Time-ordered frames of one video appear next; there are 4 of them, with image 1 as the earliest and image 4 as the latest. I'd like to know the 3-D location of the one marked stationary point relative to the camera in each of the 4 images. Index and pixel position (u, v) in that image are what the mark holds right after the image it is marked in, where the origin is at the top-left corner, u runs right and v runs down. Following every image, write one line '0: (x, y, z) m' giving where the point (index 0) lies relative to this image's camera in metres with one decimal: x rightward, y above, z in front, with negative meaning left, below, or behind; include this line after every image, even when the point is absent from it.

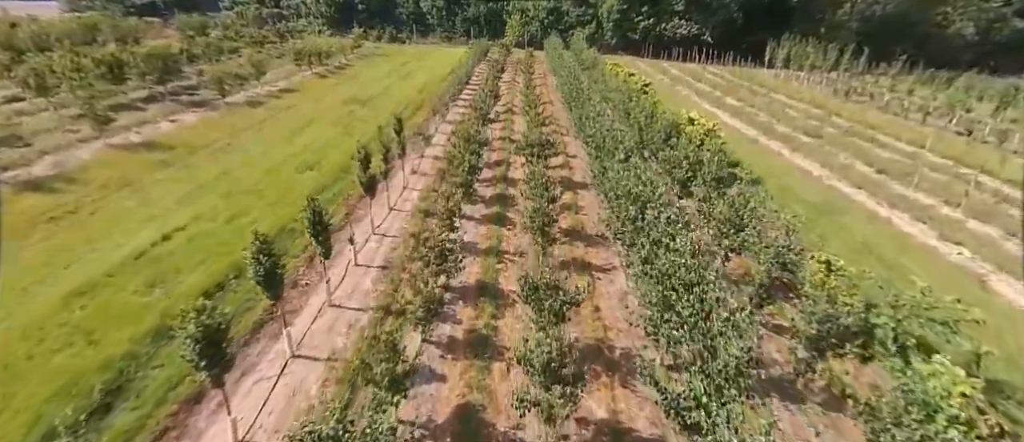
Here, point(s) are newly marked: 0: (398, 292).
0: (-3.2, -1.9, +12.5) m
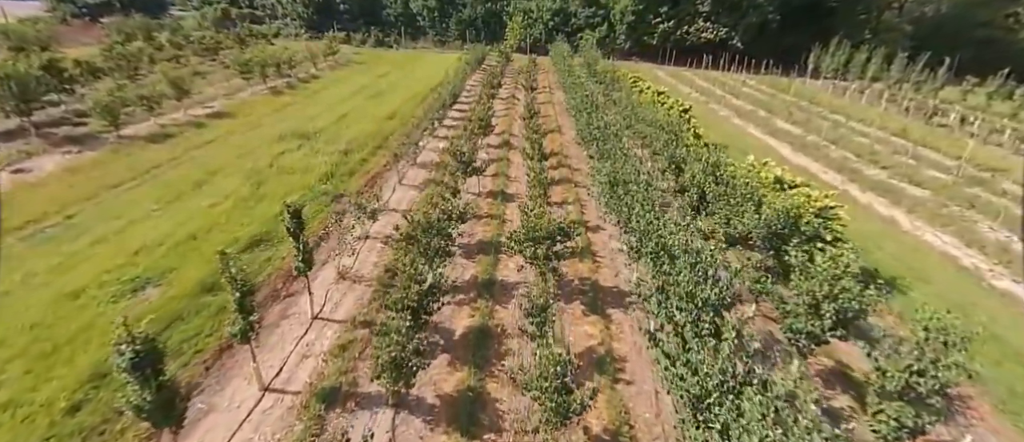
0: (-3.6, -5.8, +4.1) m
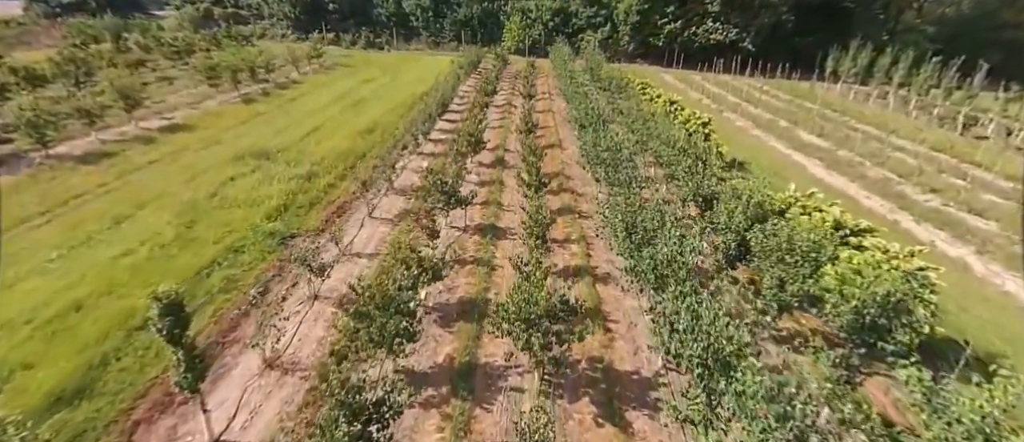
0: (-3.9, -7.4, +0.7) m
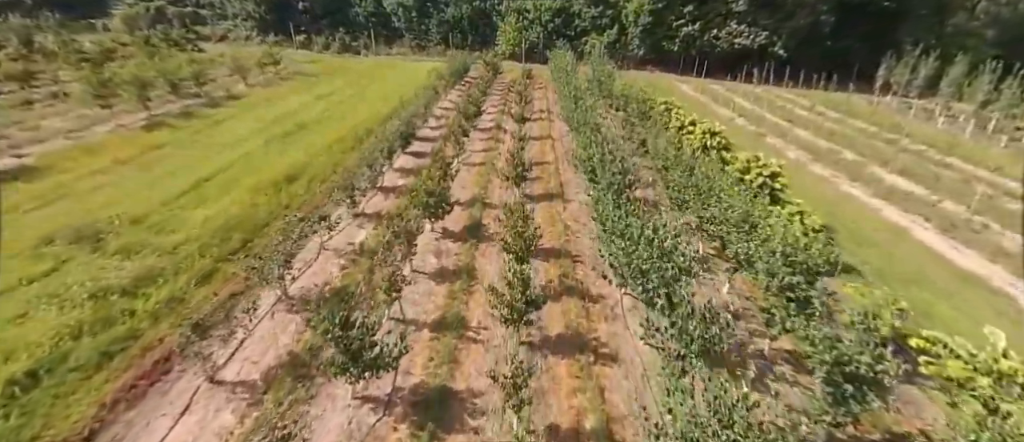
0: (-4.7, -10.7, -7.0) m
